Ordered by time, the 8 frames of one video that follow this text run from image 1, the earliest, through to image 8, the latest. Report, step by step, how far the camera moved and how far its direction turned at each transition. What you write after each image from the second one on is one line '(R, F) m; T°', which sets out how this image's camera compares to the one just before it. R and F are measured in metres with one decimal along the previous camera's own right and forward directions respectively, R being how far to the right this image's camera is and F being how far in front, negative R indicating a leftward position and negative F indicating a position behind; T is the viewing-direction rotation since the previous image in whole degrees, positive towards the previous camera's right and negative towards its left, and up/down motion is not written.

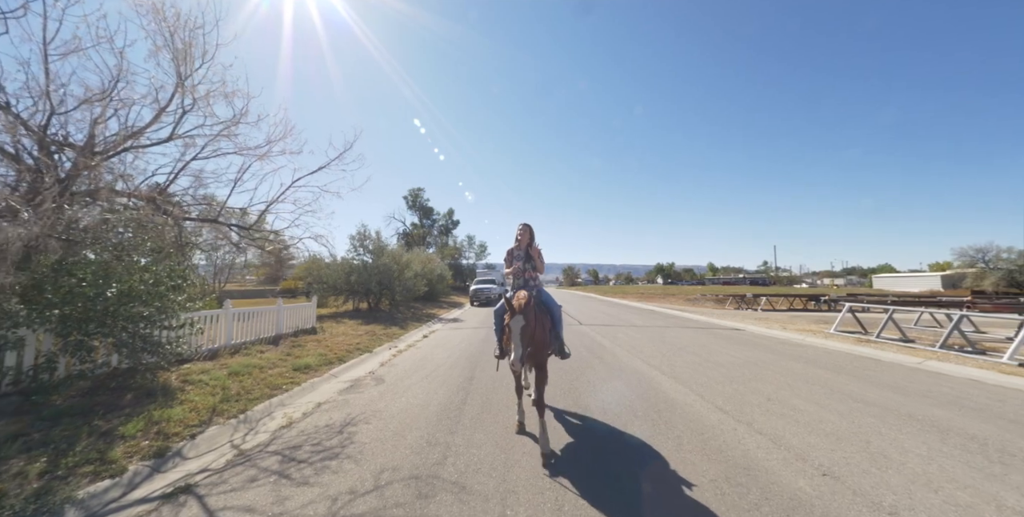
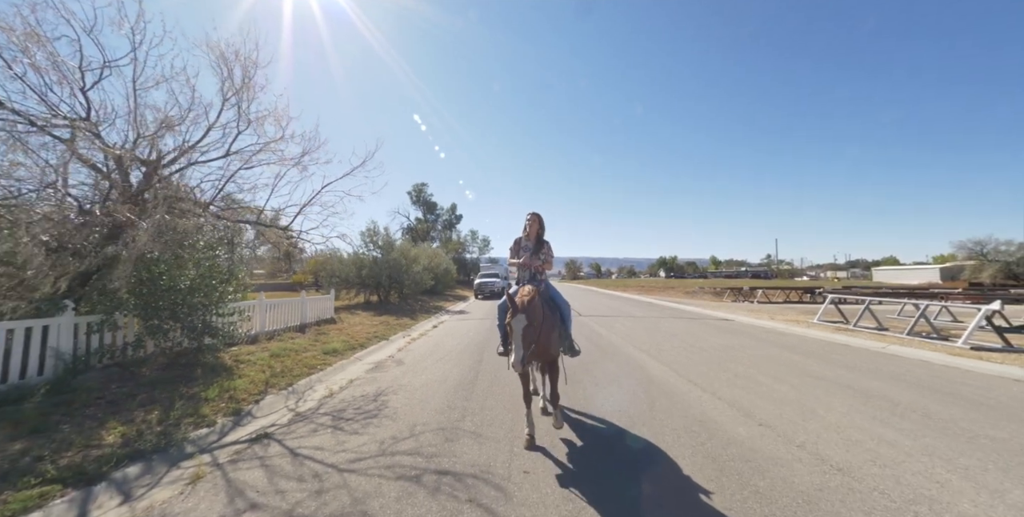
(0.0, -1.1) m; 0°
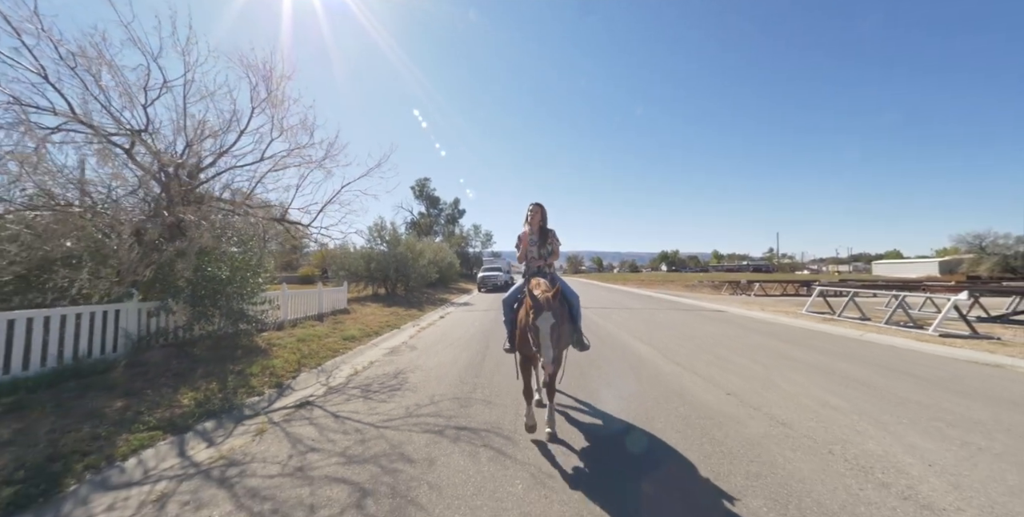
(0.0, -0.8) m; 0°
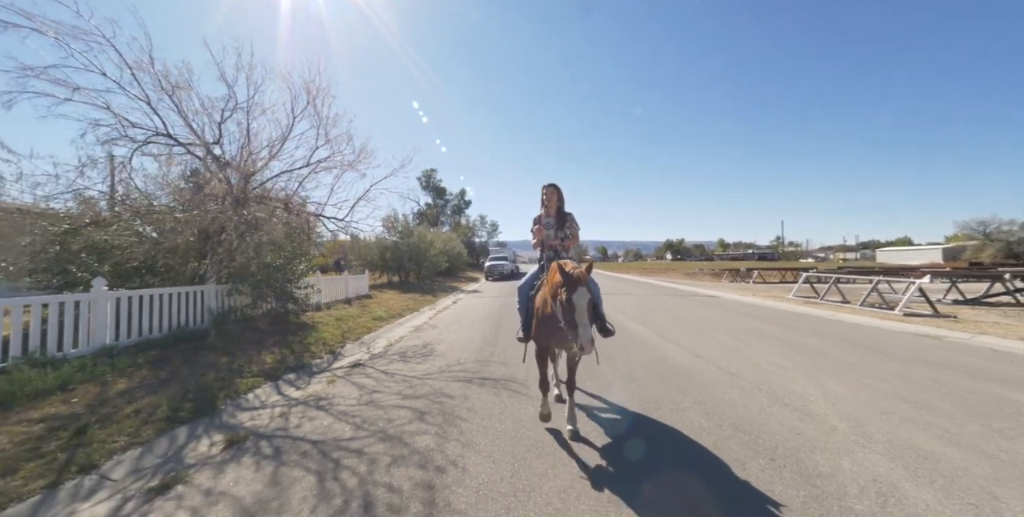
(-0.1, -1.4) m; -1°
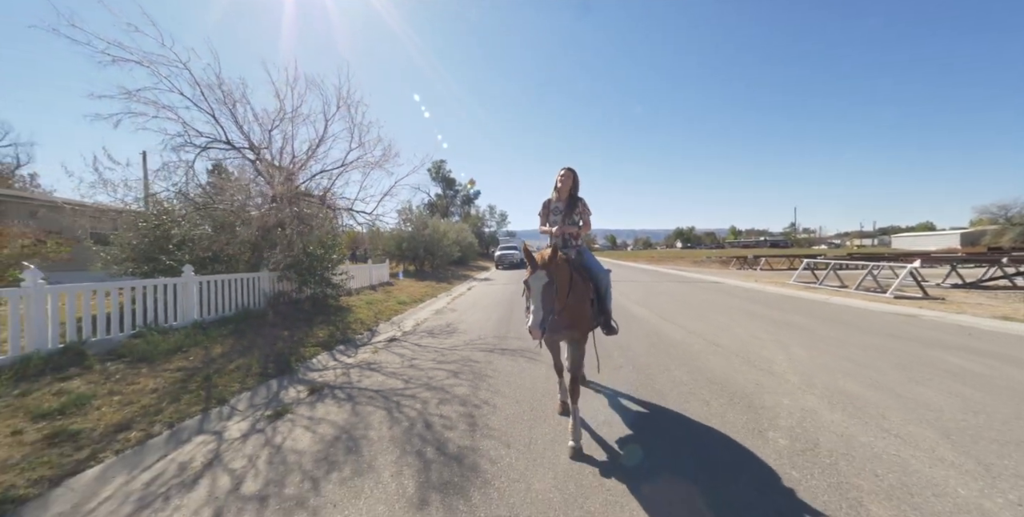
(-0.1, -1.0) m; -1°
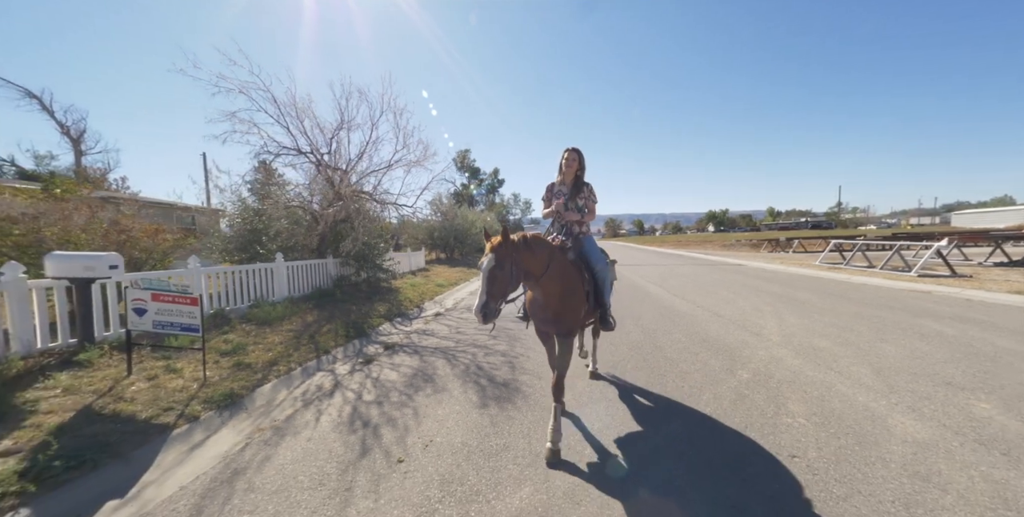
(0.0, -1.2) m; -4°
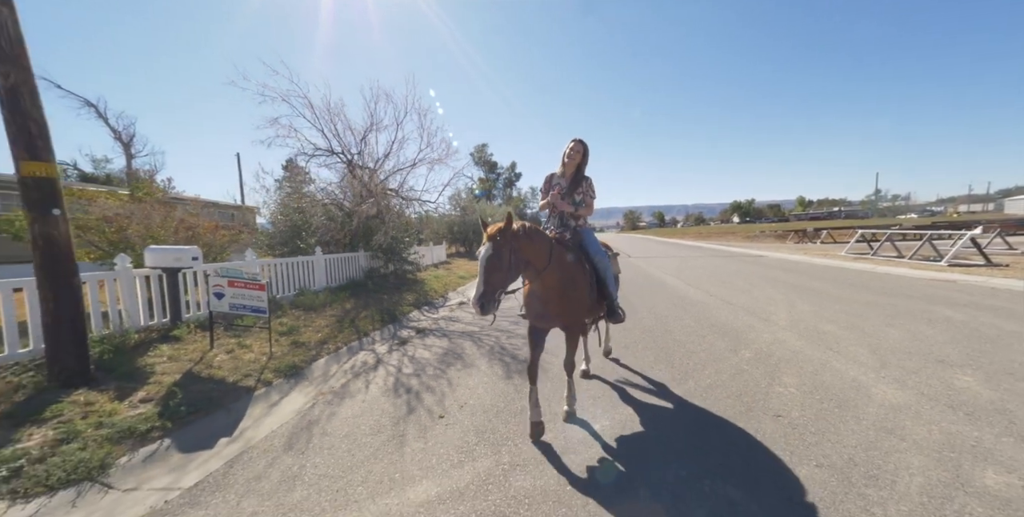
(0.0, -0.5) m; -3°
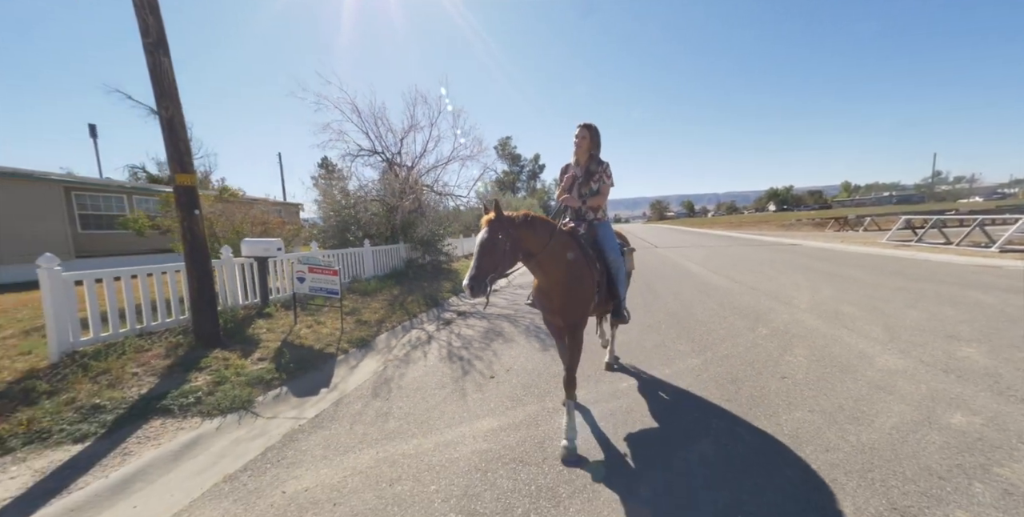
(-0.1, -0.6) m; -4°
